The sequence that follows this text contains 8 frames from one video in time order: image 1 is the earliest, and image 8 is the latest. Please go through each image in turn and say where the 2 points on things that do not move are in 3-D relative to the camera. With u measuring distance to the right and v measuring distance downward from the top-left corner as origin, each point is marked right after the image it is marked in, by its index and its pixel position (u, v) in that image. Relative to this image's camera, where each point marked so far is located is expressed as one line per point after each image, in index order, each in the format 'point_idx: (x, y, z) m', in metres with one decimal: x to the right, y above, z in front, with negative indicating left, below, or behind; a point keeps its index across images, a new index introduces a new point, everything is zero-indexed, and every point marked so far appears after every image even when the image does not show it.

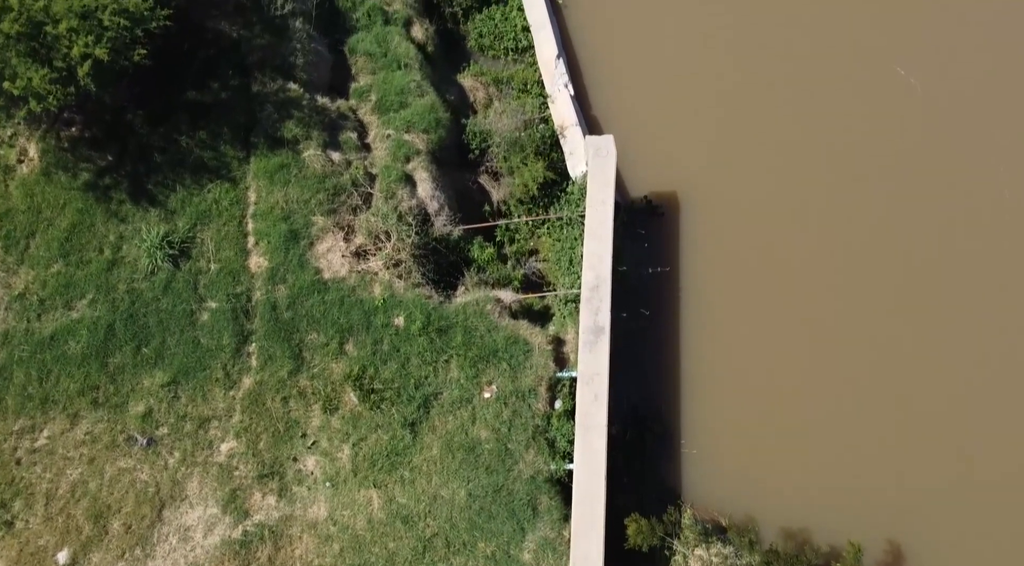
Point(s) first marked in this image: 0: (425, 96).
0: (-1.4, +3.1, +17.3) m
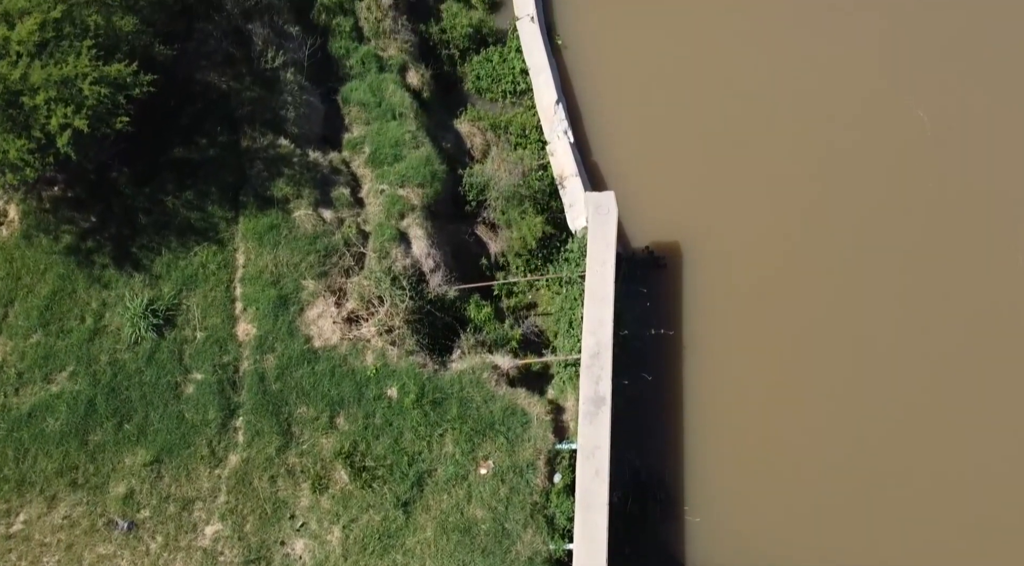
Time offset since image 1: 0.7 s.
0: (-1.5, +2.2, +16.8) m
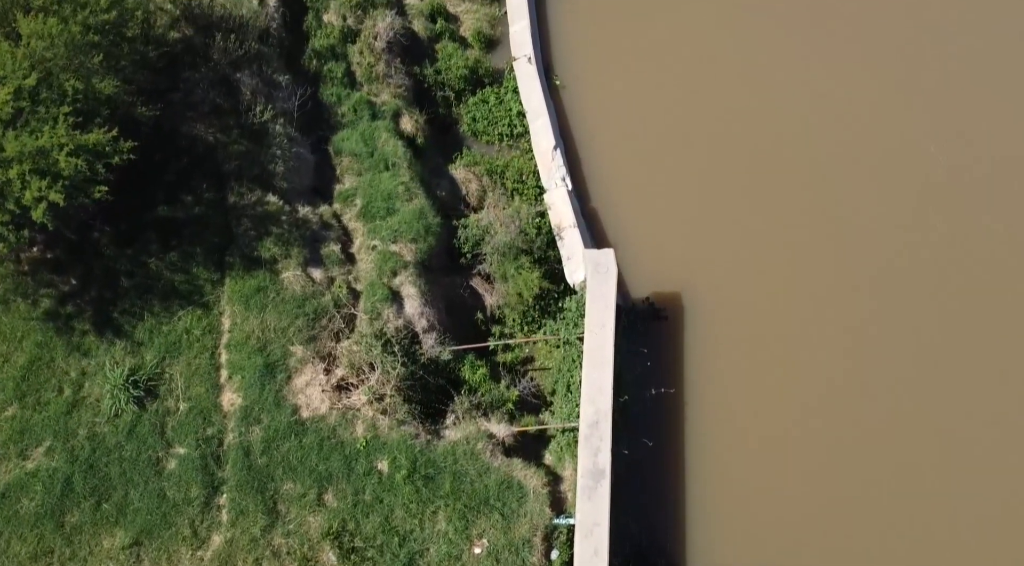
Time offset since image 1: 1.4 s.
0: (-1.5, +1.3, +16.3) m
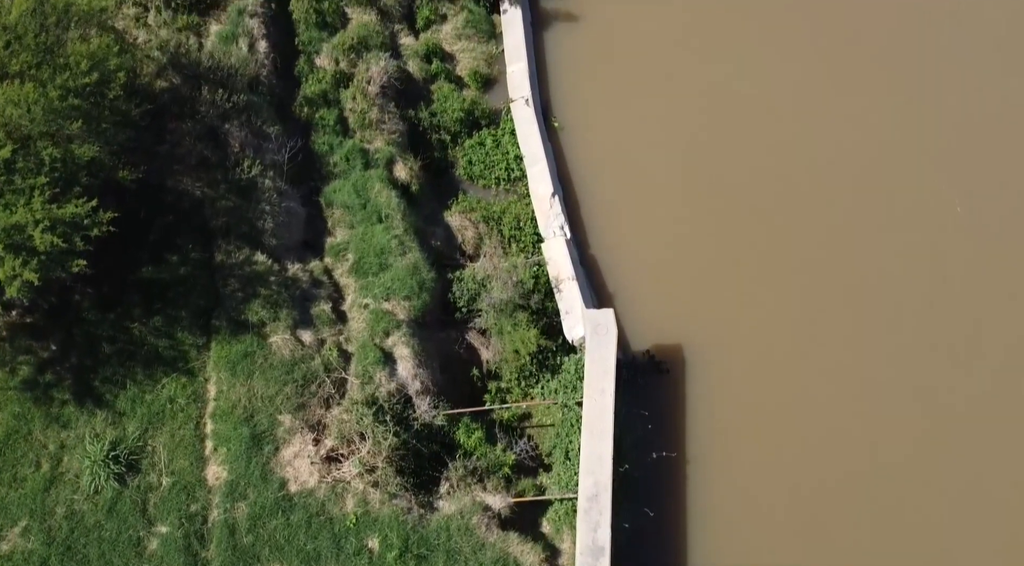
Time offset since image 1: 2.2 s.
0: (-1.6, +0.4, +15.8) m
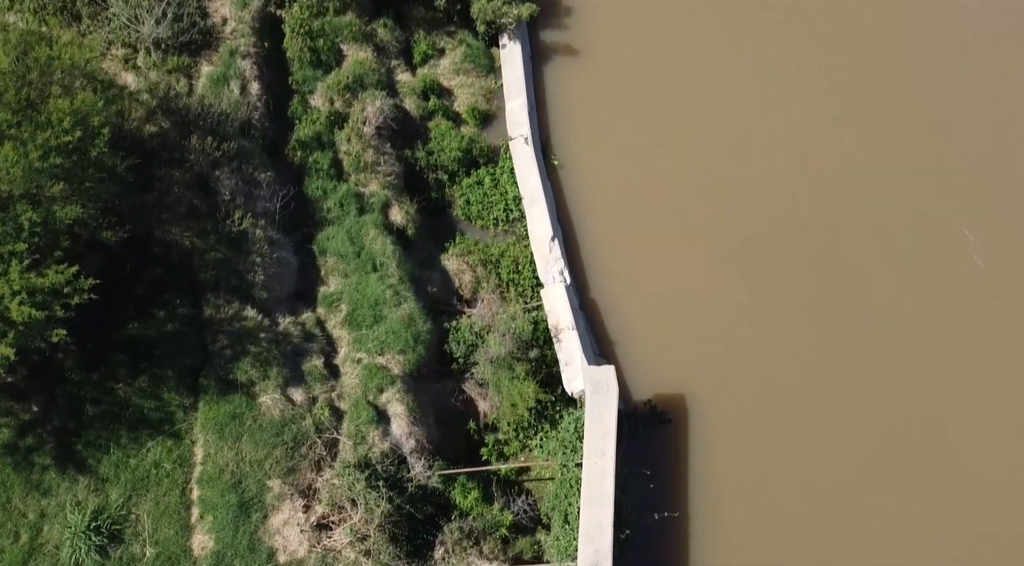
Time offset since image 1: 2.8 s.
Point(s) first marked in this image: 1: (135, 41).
0: (-1.6, -0.3, +15.4) m
1: (-6.0, +3.8, +16.7) m
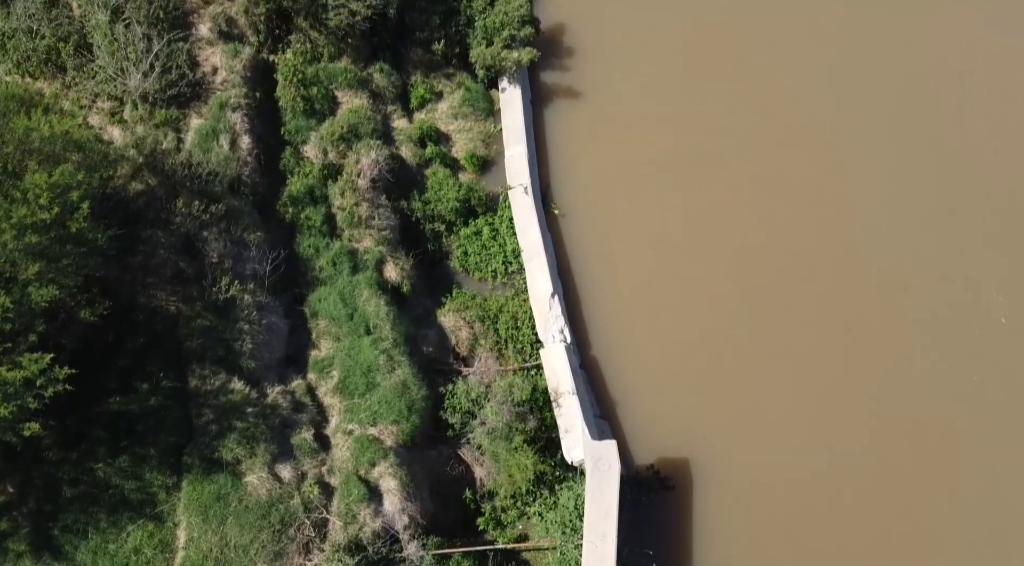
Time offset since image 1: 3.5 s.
0: (-1.6, -1.3, +14.8) m
1: (-6.0, +2.9, +16.2) m
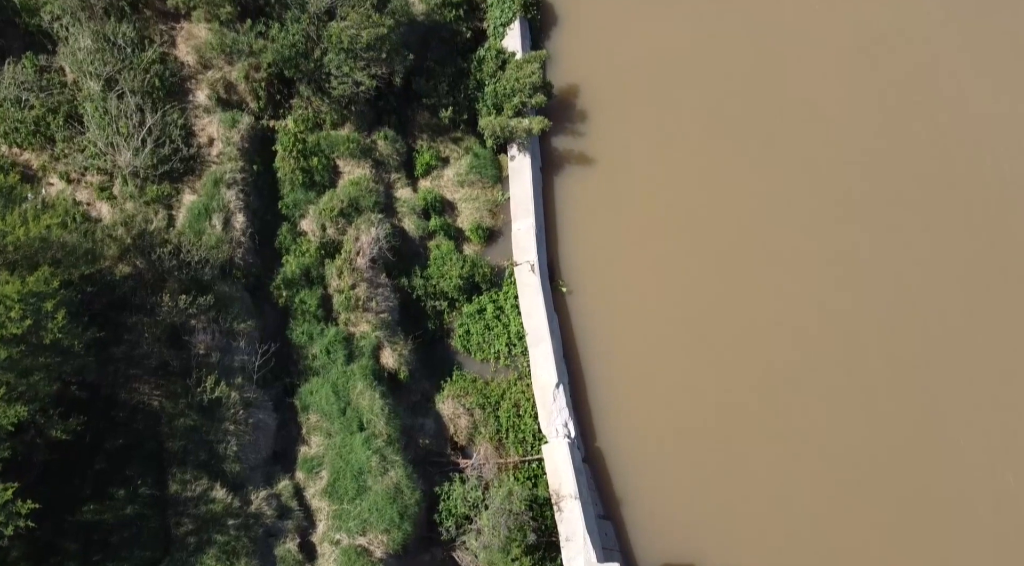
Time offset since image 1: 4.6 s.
0: (-1.6, -2.6, +14.1) m
1: (-5.9, +1.7, +15.5) m
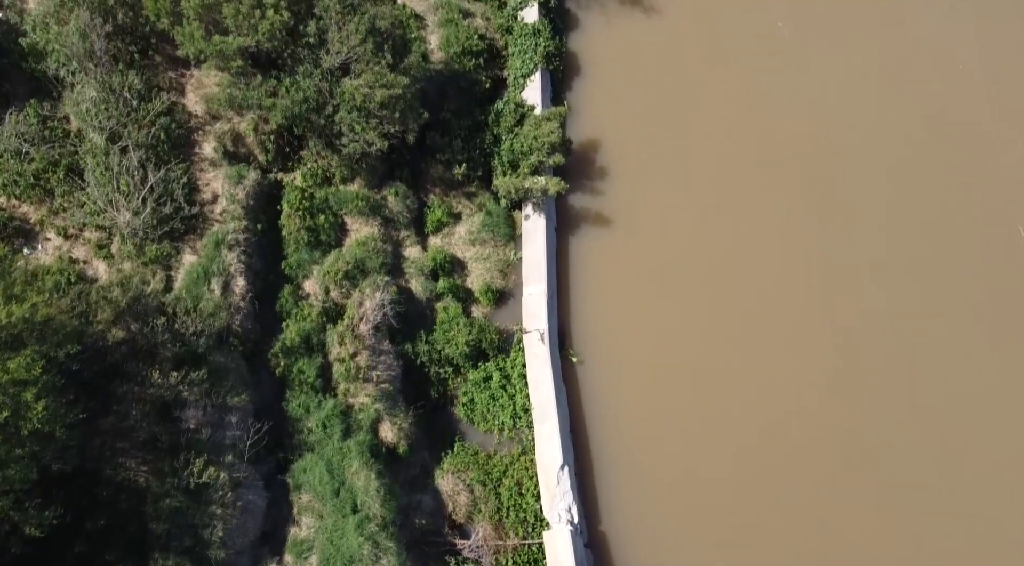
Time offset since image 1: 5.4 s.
0: (-1.7, -3.6, +13.5) m
1: (-5.7, +0.8, +15.0) m
